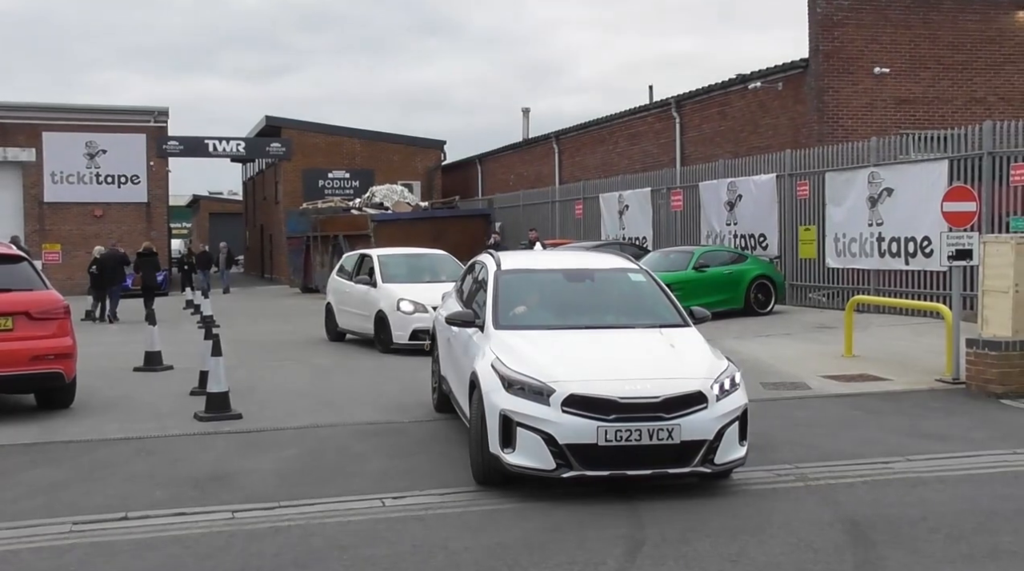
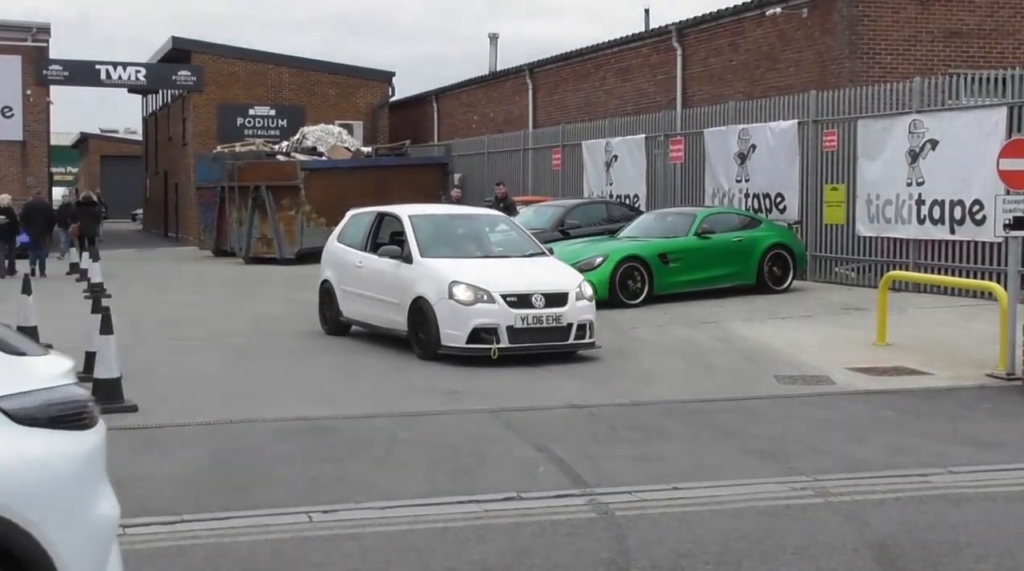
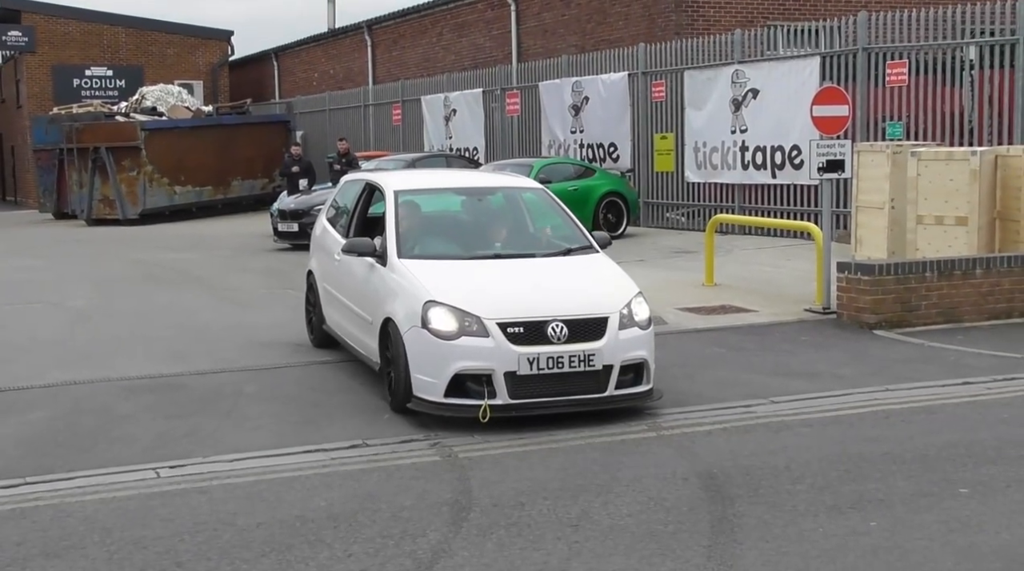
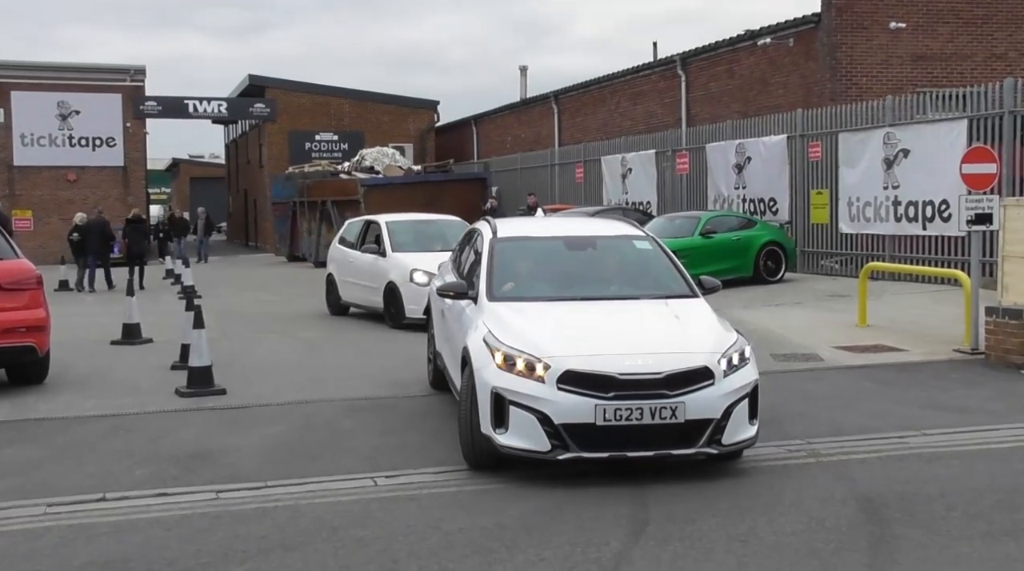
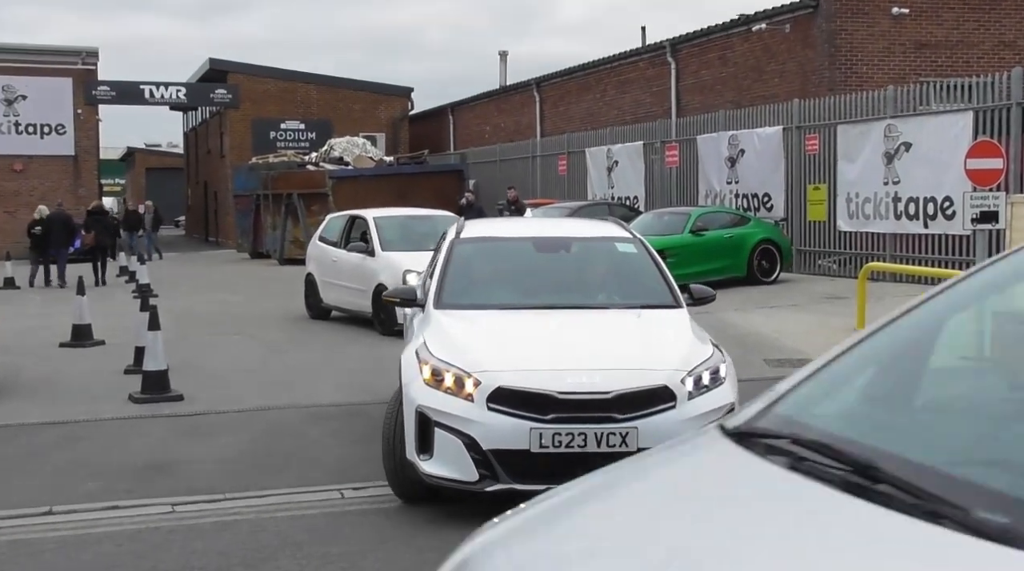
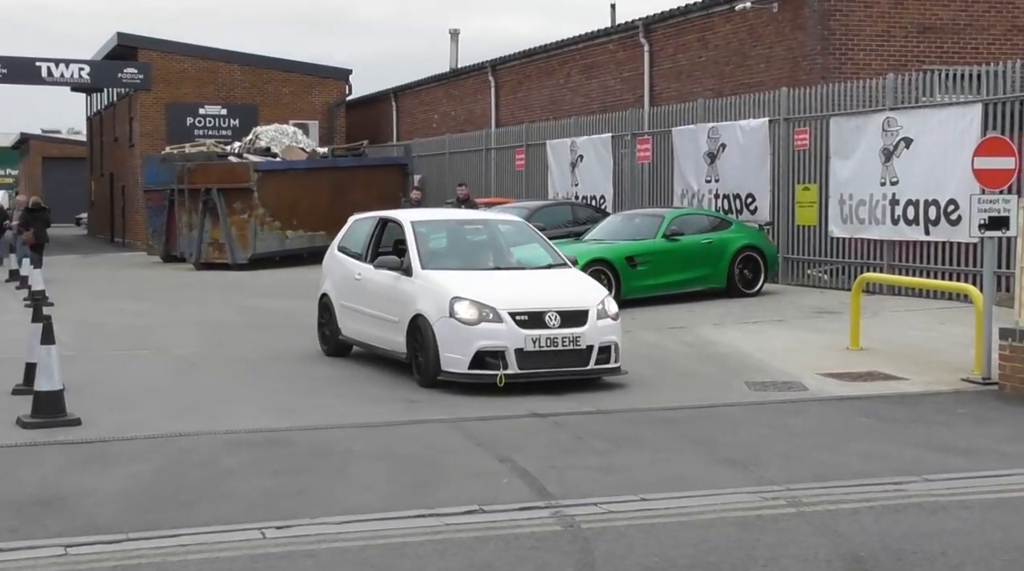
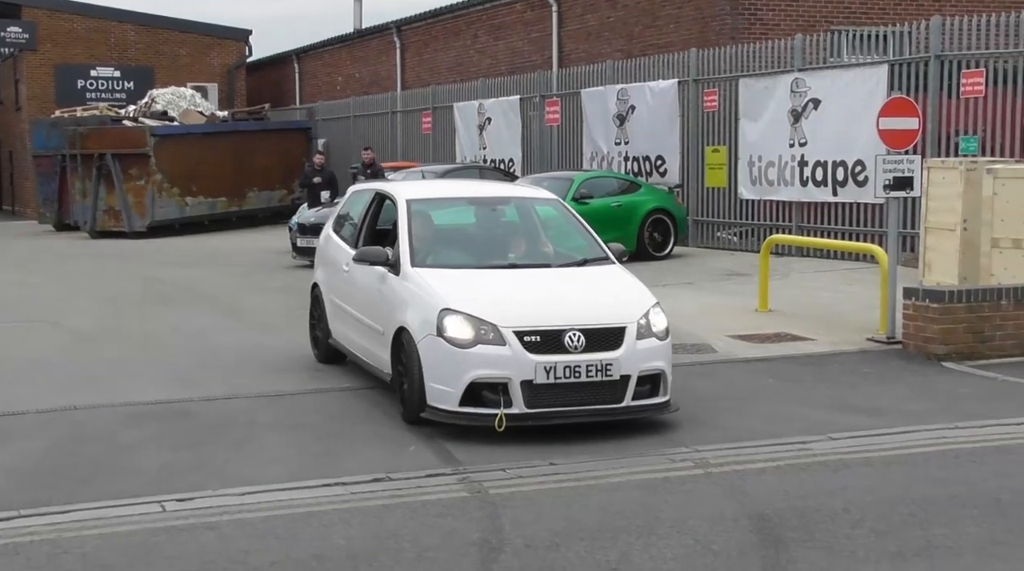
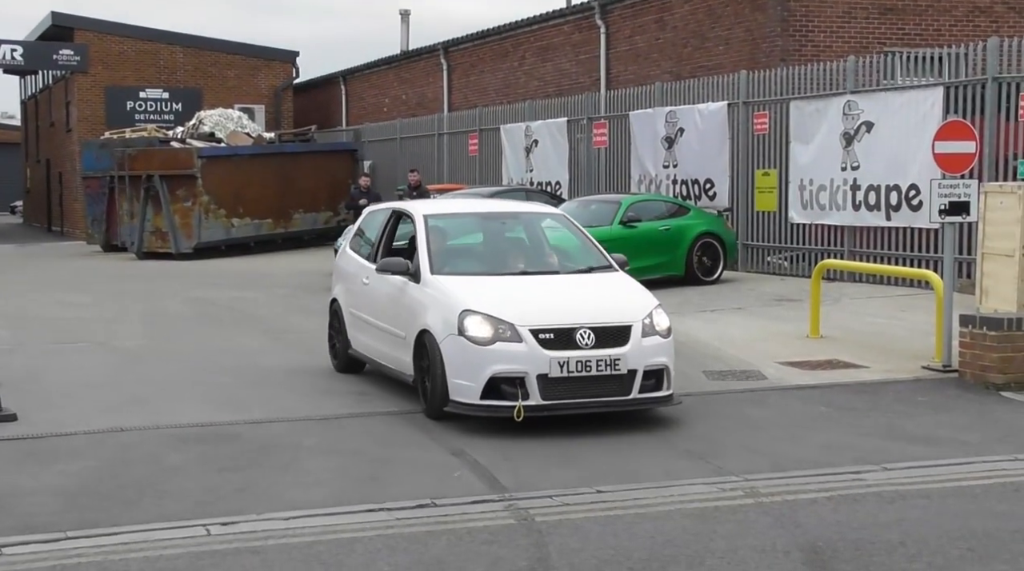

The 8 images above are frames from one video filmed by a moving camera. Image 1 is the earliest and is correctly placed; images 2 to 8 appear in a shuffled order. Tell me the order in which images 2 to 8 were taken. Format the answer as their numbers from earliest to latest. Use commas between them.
4, 5, 2, 6, 8, 7, 3
